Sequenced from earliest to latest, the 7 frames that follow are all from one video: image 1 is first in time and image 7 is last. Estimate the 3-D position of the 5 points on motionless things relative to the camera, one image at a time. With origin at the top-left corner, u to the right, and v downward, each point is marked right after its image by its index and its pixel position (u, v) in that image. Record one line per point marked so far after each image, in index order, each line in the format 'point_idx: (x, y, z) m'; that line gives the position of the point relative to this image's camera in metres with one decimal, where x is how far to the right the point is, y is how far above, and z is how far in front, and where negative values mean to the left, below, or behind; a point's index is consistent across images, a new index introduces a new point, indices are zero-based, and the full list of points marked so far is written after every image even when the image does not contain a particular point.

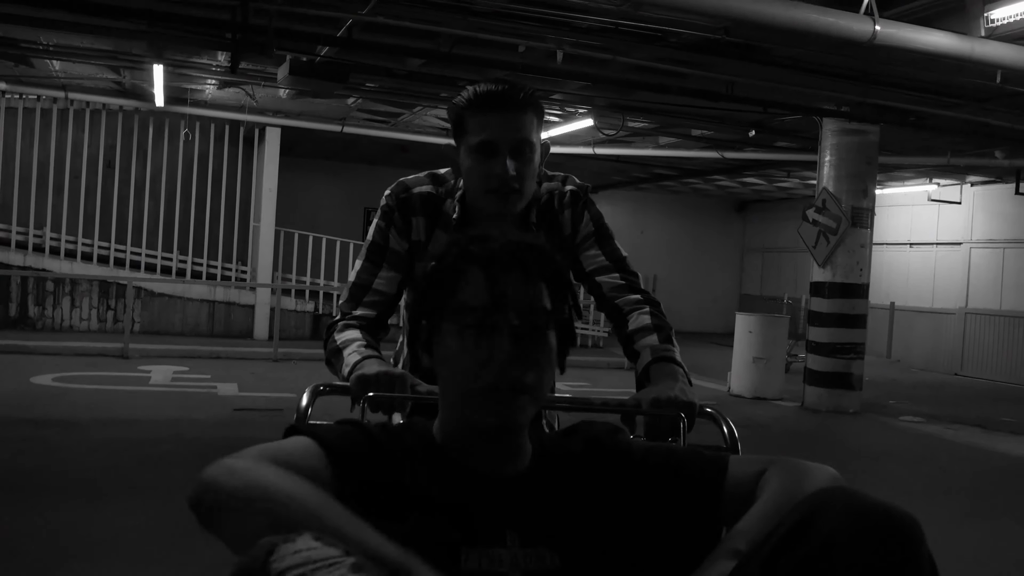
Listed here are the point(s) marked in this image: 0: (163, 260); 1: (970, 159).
0: (-5.6, +0.5, +14.0) m
1: (+7.4, +2.1, +13.9) m
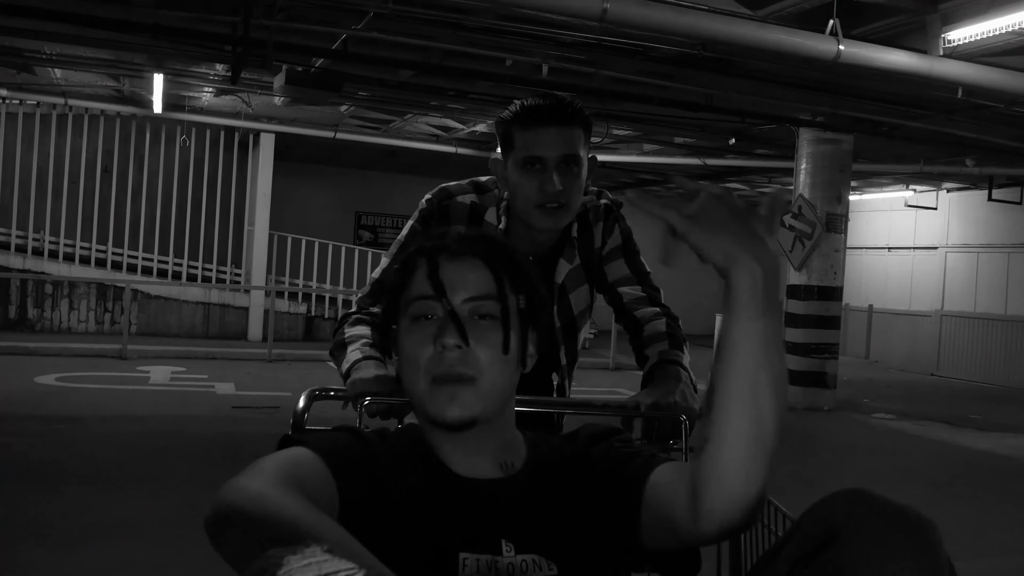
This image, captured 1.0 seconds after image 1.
0: (-5.8, +0.4, +14.3) m
1: (+7.2, +2.0, +14.4) m
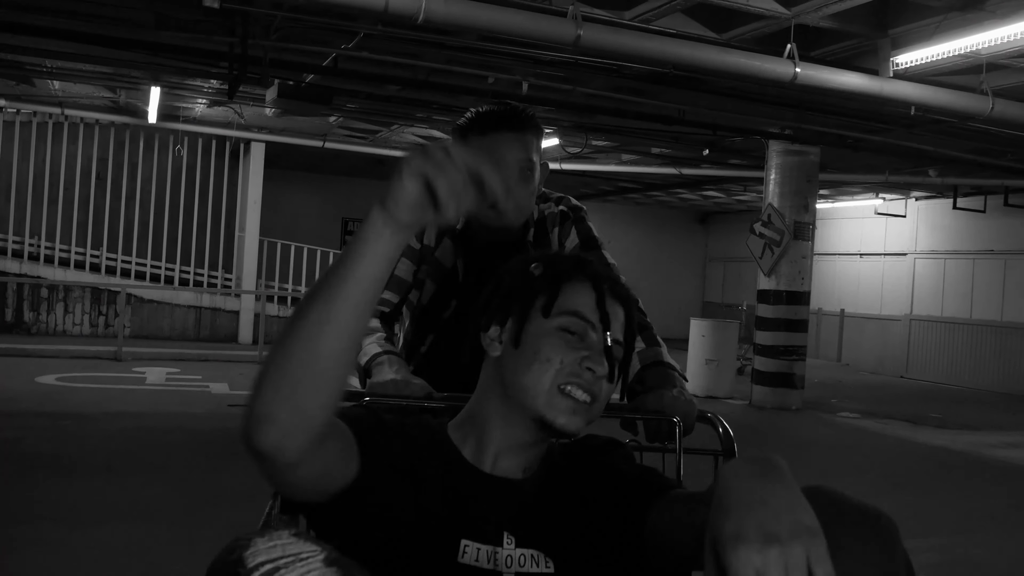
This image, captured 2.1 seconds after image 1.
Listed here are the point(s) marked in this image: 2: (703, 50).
0: (-6.1, +0.3, +14.7) m
1: (+6.9, +1.9, +15.1) m
2: (+1.6, +2.0, +7.5) m
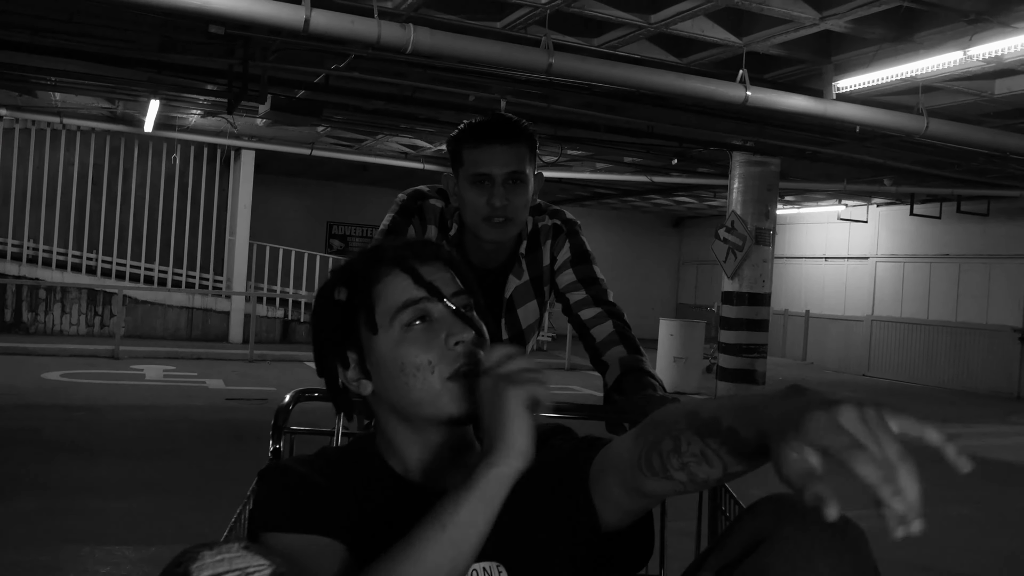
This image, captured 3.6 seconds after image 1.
0: (-6.5, +0.3, +15.3) m
1: (+6.5, +1.9, +16.0) m
2: (+1.4, +2.0, +8.2) m
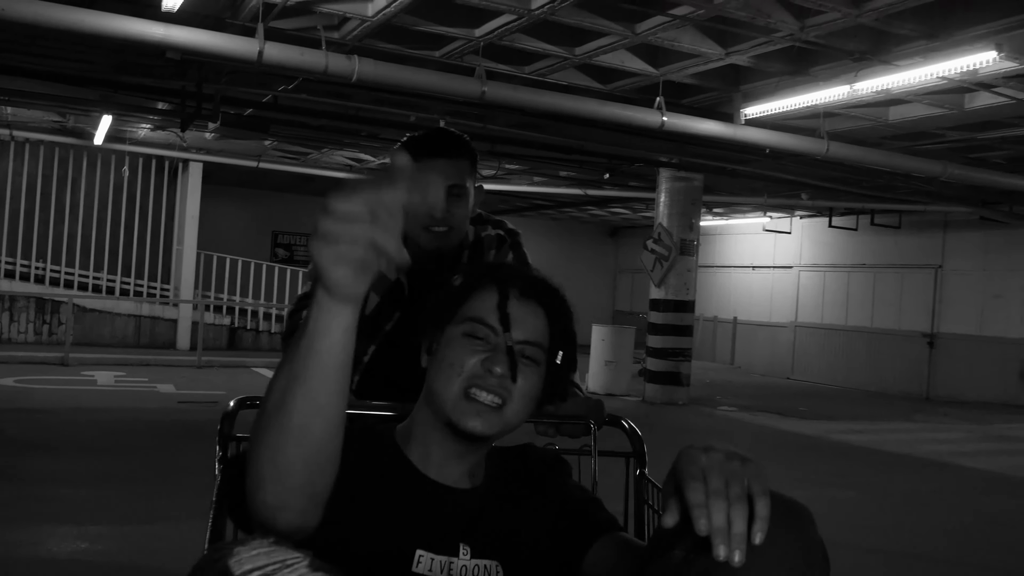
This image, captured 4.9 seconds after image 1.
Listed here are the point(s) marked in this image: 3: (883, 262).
0: (-7.6, +0.2, +15.5) m
1: (+5.3, +1.7, +17.1) m
2: (+0.8, +1.9, +9.0) m
3: (+8.1, +0.6, +18.9) m
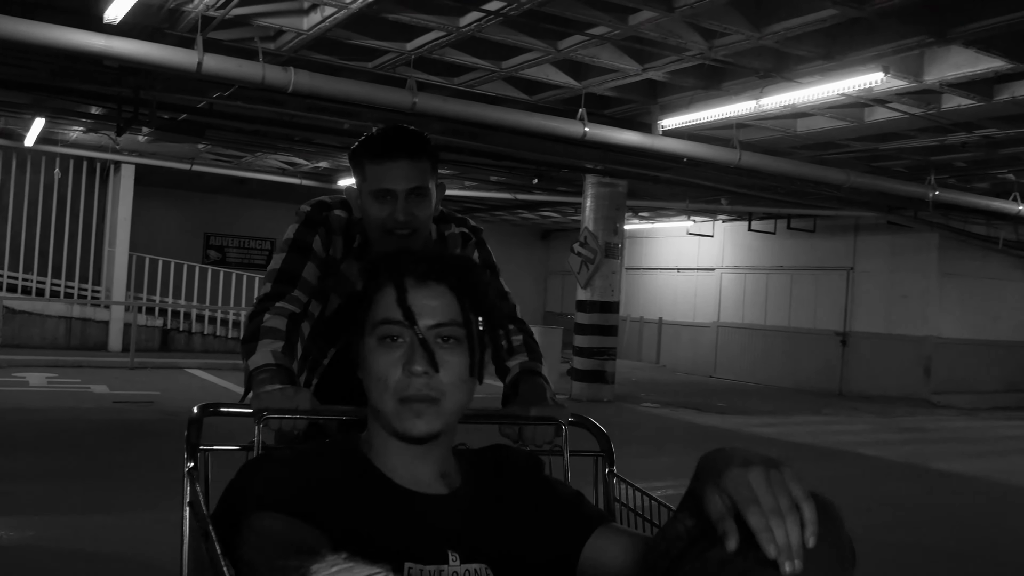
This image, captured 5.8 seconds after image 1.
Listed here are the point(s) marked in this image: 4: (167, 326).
0: (-8.8, +0.1, +15.4) m
1: (+4.0, +1.7, +17.9) m
2: (0.0, +1.9, +9.5) m
3: (+6.6, +0.6, +19.9) m
4: (-6.7, -0.7, +16.9) m
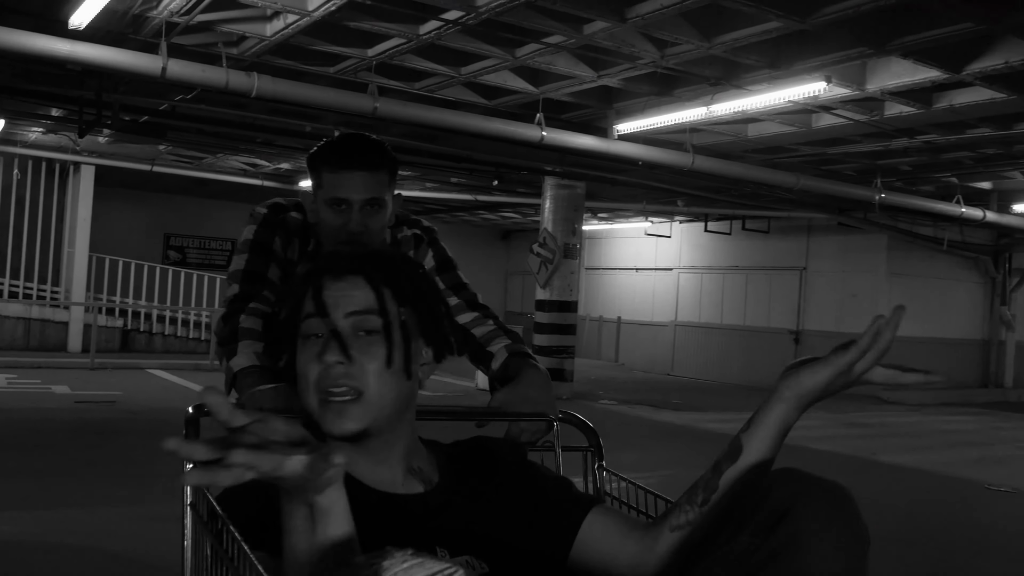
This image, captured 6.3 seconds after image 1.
0: (-9.5, +0.1, +15.3) m
1: (+3.2, +1.7, +18.3) m
2: (-0.4, +1.9, +9.8) m
3: (+5.7, +0.6, +20.4) m
4: (-7.5, -0.8, +16.9) m
